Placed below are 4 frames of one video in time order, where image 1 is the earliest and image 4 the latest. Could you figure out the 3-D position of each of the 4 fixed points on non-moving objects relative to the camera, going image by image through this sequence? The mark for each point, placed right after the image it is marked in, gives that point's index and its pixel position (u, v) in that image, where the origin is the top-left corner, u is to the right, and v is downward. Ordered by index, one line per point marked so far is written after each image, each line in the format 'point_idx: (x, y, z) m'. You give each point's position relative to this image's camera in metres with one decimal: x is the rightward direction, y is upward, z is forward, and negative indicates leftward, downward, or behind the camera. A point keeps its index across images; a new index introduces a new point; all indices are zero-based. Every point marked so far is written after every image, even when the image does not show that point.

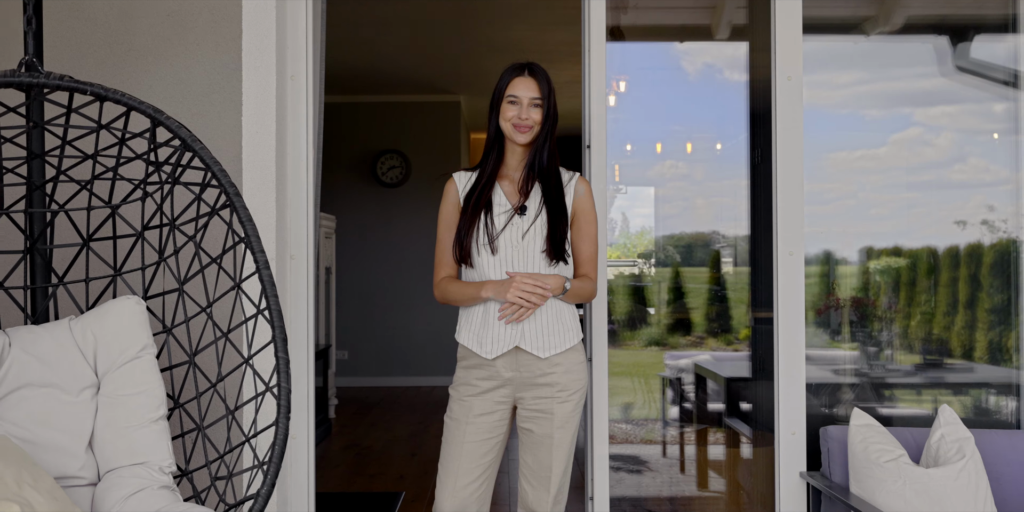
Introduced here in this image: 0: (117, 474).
0: (-0.5, -0.3, +1.5) m
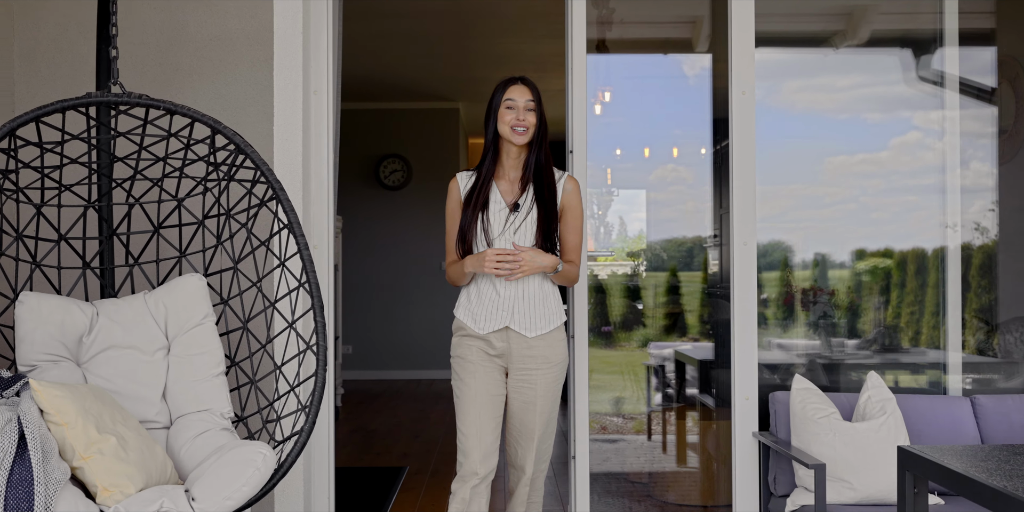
0: (-0.5, -0.2, +1.9) m
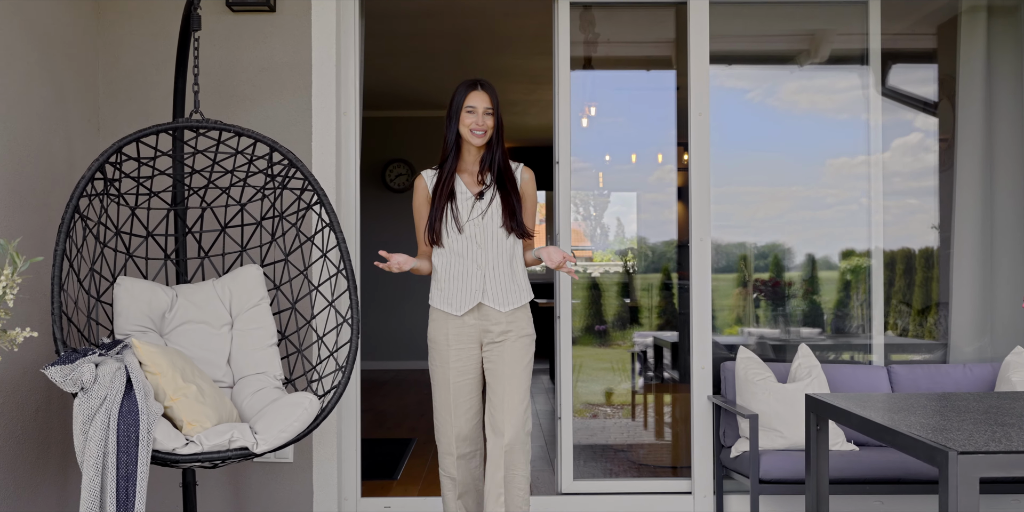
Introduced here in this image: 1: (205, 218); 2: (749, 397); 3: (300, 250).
0: (-0.5, -0.2, +2.4) m
1: (-0.6, +0.1, +2.6) m
2: (+0.5, -0.3, +2.7) m
3: (-0.4, 0.0, +2.7) m
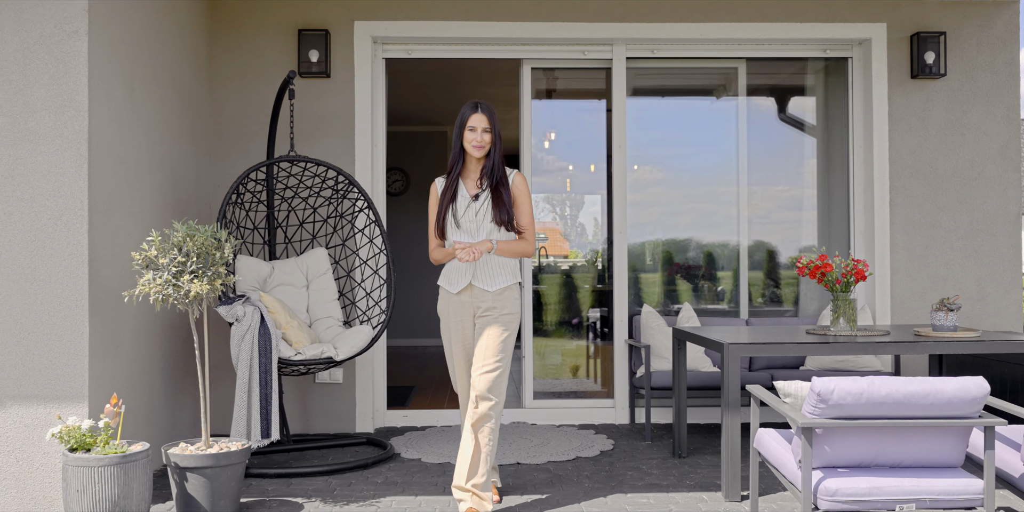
0: (-0.6, -0.2, +3.7) m
1: (-0.7, +0.1, +4.0) m
2: (+0.4, -0.3, +4.0) m
3: (-0.5, +0.1, +4.0) m
